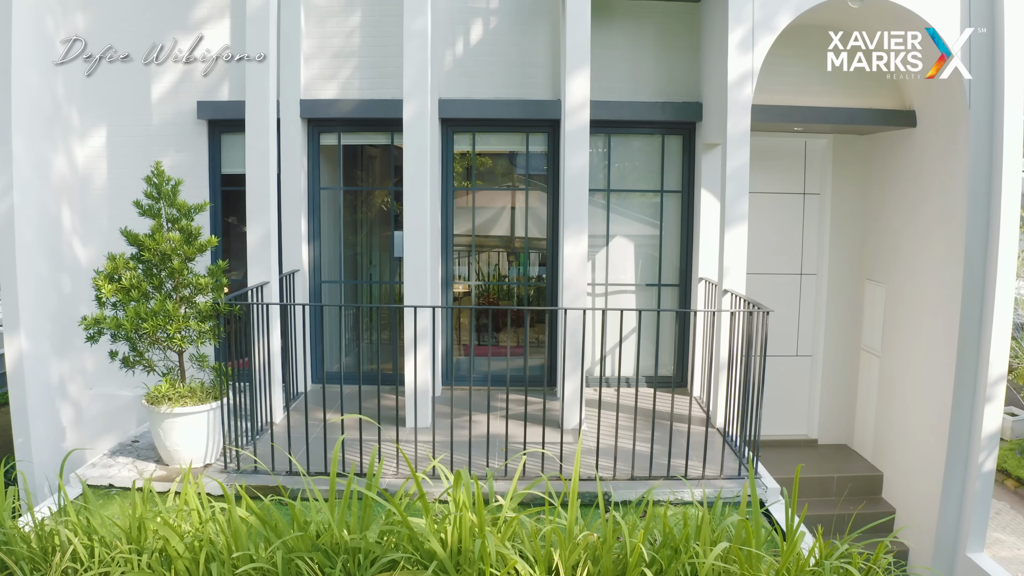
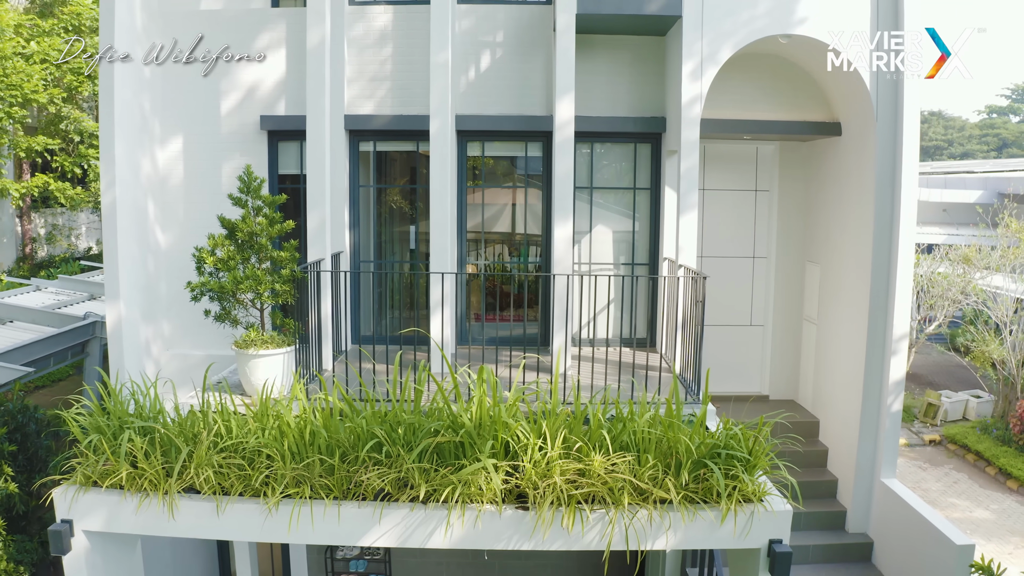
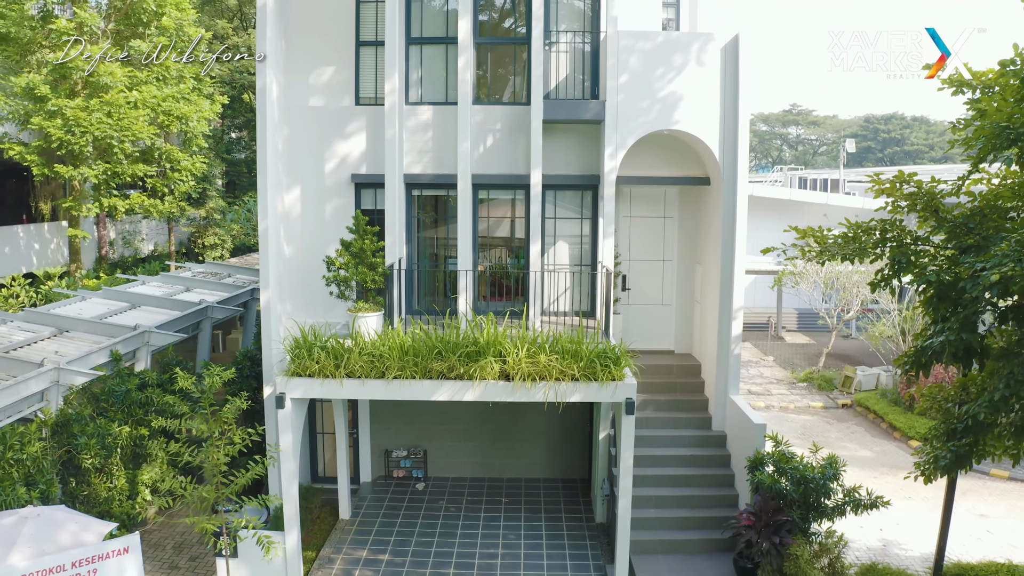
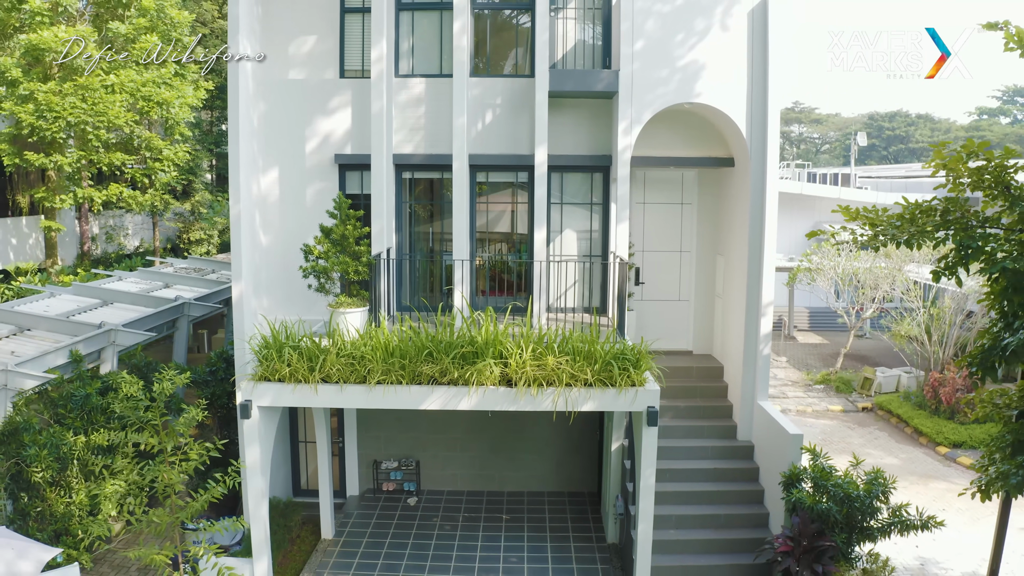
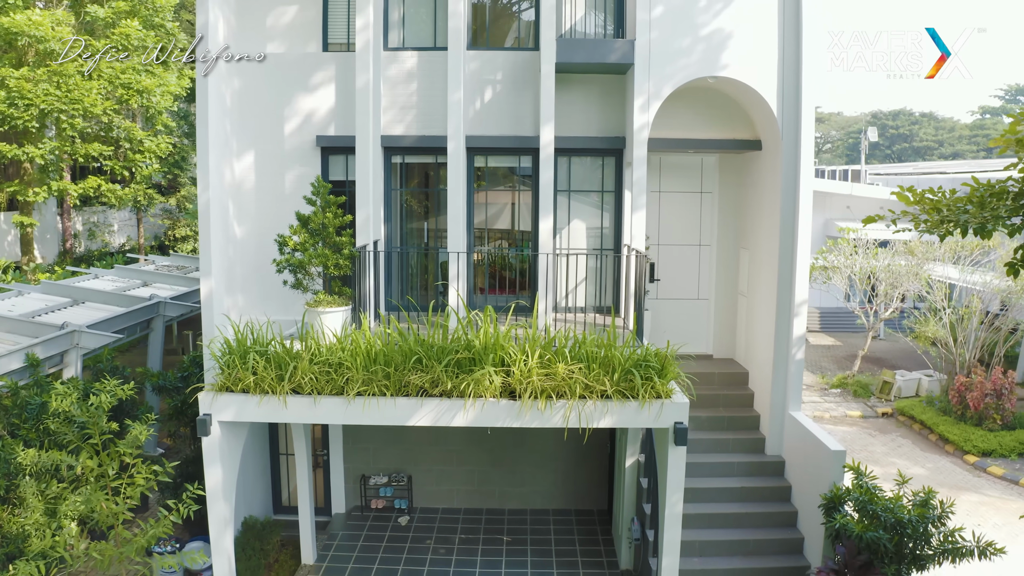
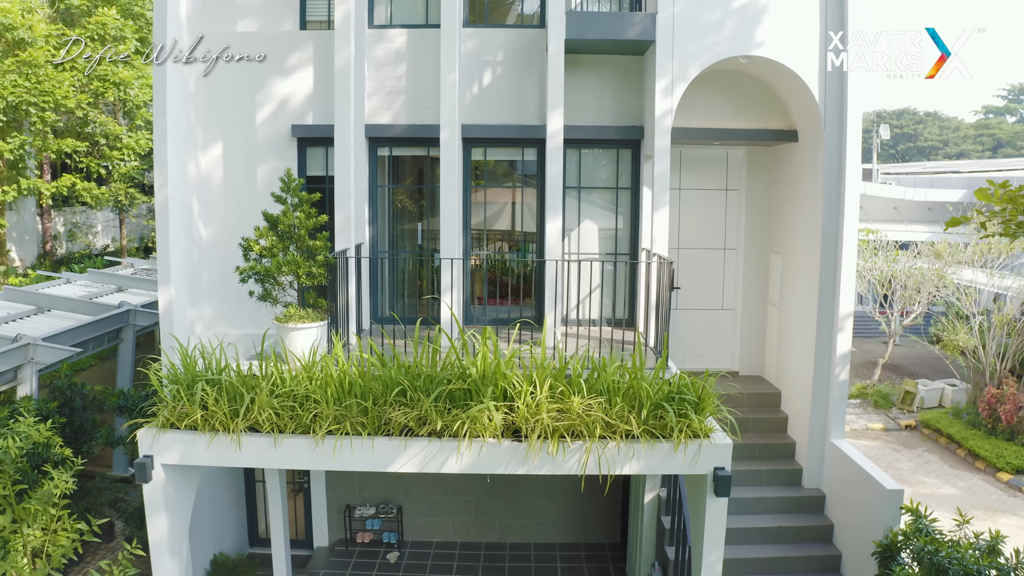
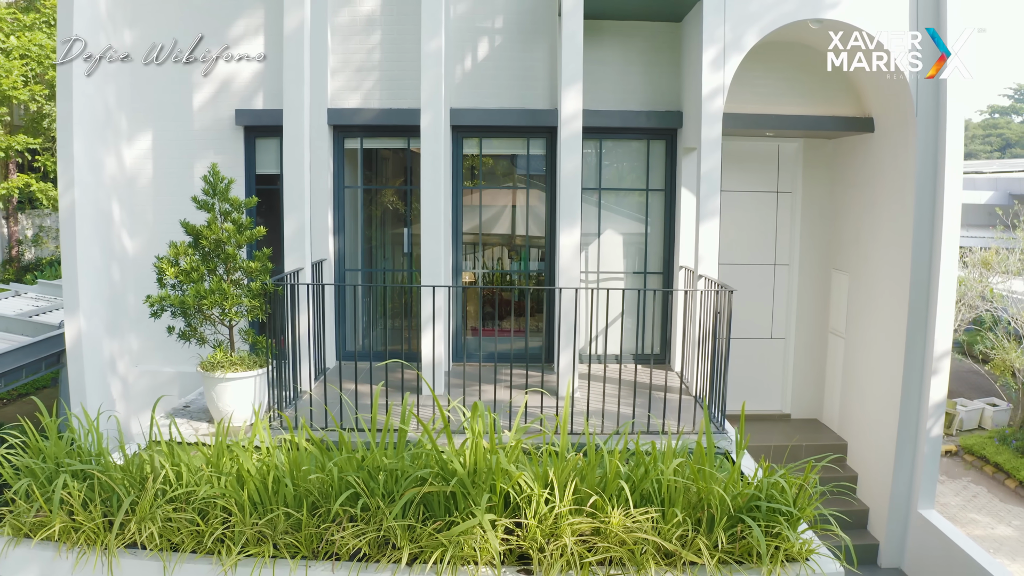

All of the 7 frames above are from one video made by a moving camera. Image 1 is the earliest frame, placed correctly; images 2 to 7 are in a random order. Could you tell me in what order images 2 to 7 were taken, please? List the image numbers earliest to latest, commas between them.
7, 2, 6, 5, 4, 3
